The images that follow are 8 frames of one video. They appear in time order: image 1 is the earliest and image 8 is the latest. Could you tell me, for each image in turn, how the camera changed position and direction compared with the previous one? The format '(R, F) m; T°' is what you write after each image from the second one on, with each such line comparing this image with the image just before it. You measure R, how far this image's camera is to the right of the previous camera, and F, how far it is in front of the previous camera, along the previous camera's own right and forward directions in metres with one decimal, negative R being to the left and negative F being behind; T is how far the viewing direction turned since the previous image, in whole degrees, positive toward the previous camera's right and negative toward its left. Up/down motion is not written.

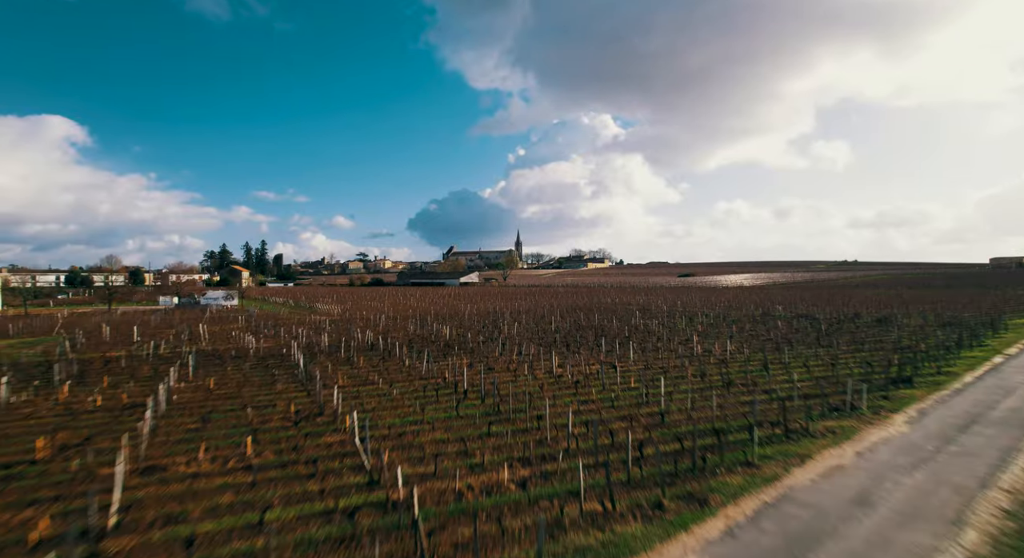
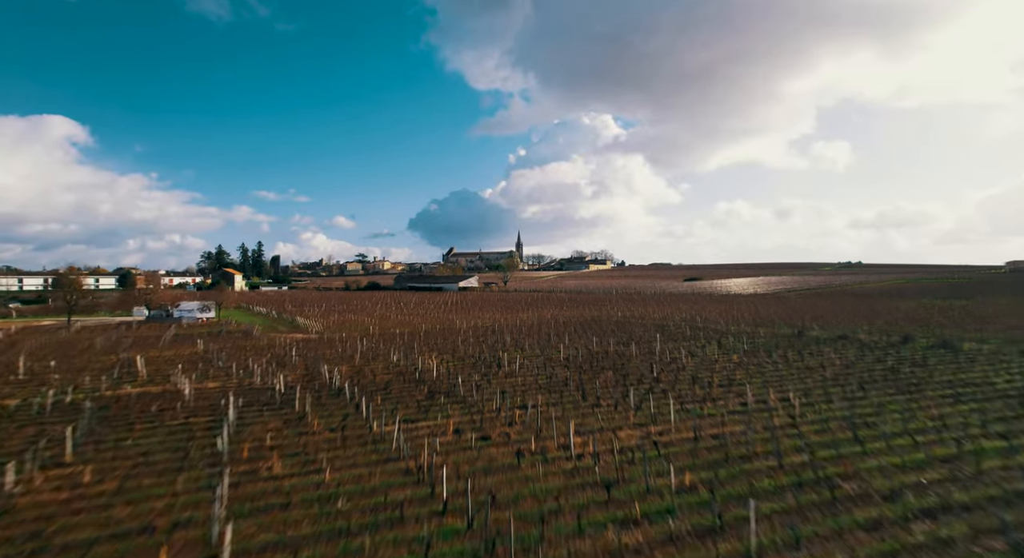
(0.0, +2.1) m; 0°
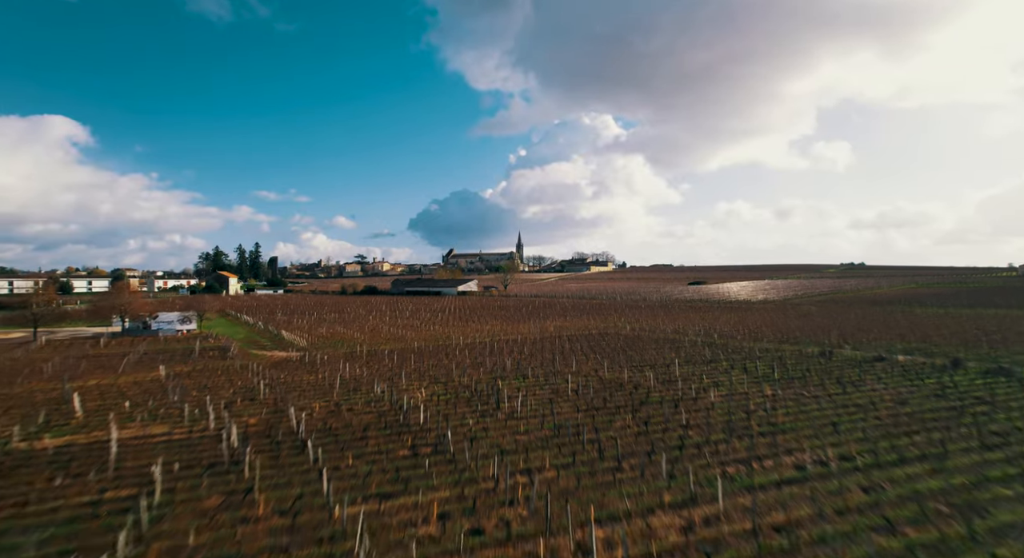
(0.0, +1.5) m; 0°
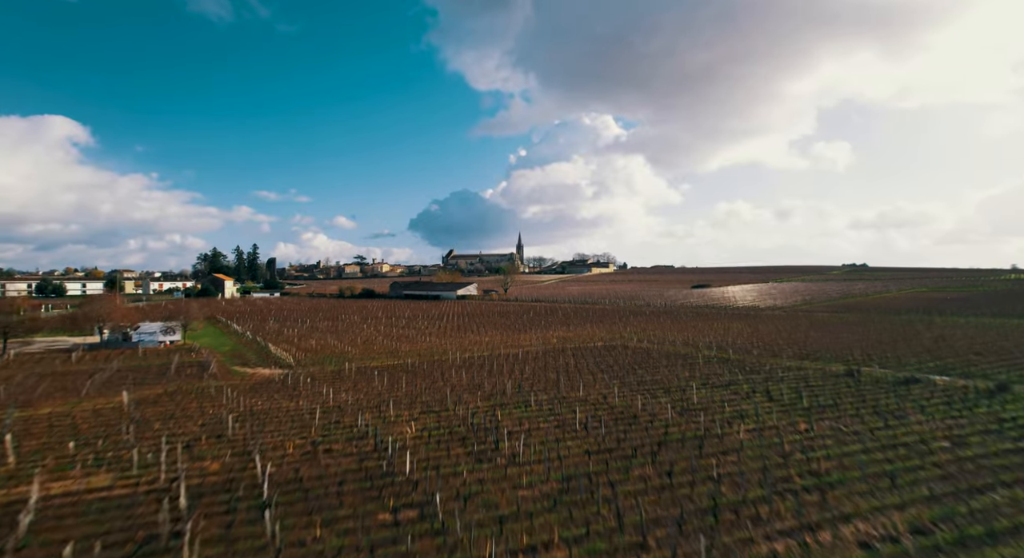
(0.0, +1.1) m; 0°
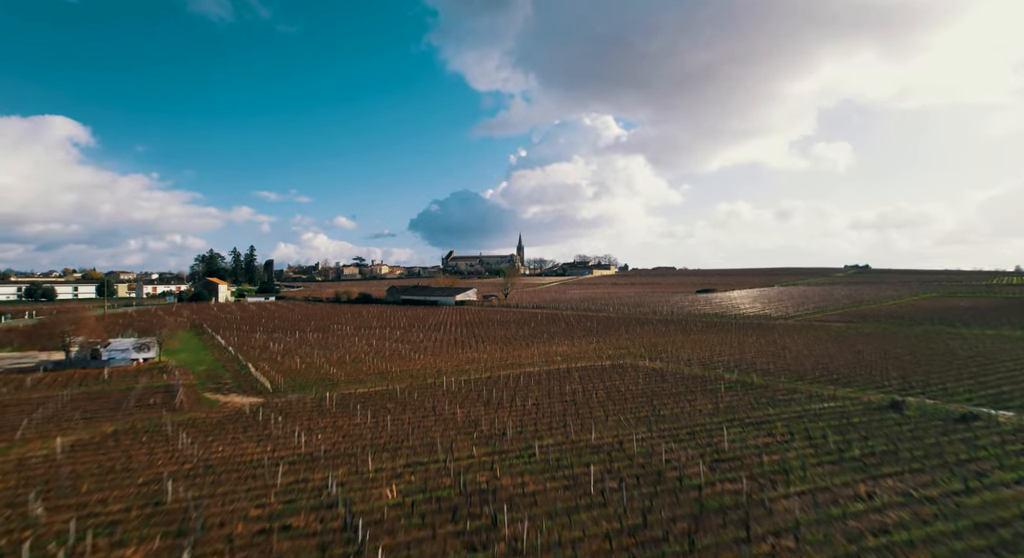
(0.0, +1.5) m; 0°
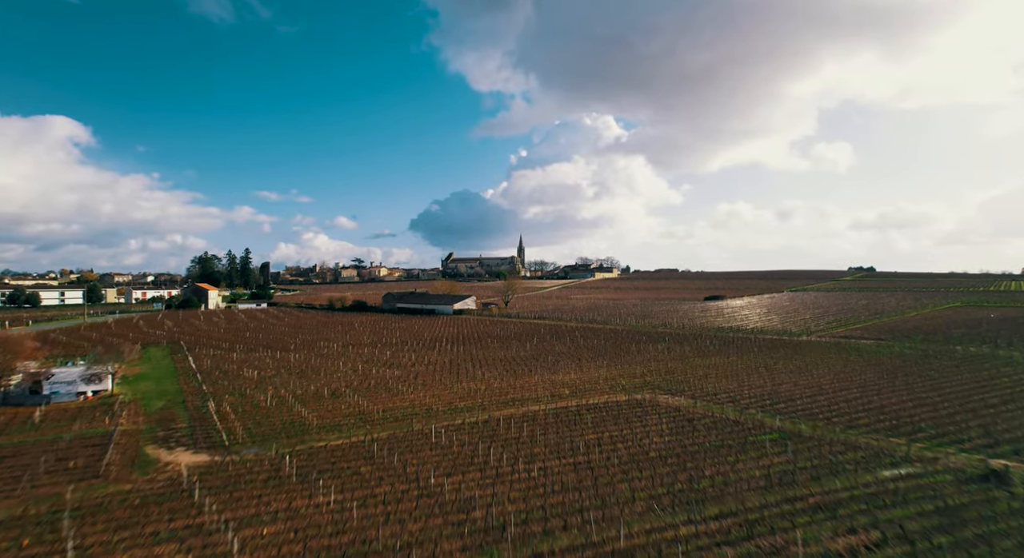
(0.0, +2.4) m; 0°
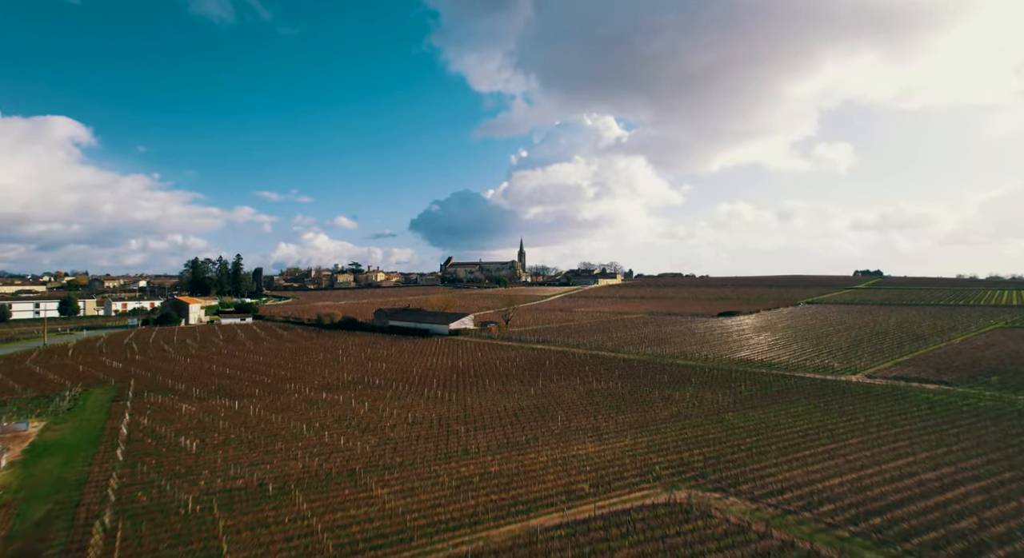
(-0.1, +4.0) m; 0°
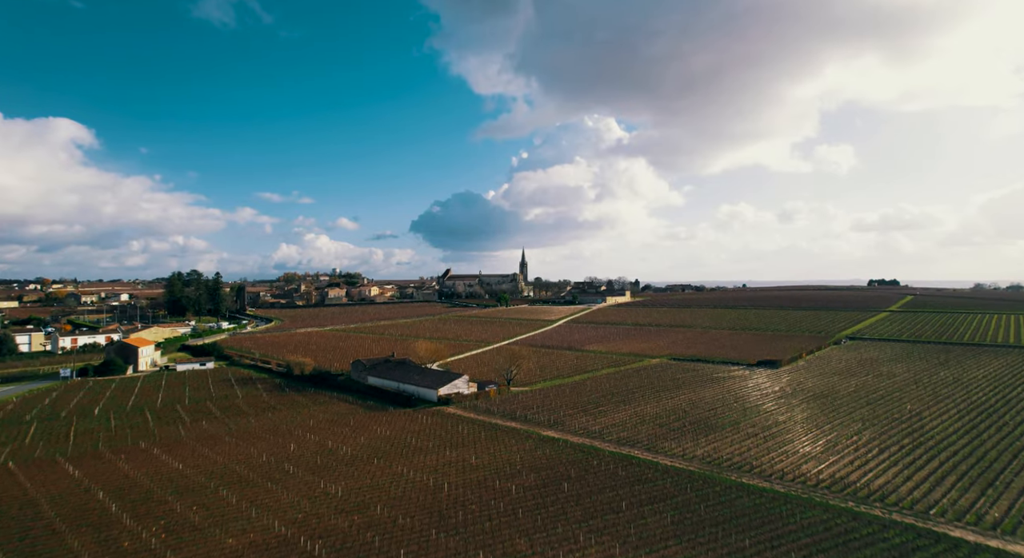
(-0.2, +8.7) m; 0°
